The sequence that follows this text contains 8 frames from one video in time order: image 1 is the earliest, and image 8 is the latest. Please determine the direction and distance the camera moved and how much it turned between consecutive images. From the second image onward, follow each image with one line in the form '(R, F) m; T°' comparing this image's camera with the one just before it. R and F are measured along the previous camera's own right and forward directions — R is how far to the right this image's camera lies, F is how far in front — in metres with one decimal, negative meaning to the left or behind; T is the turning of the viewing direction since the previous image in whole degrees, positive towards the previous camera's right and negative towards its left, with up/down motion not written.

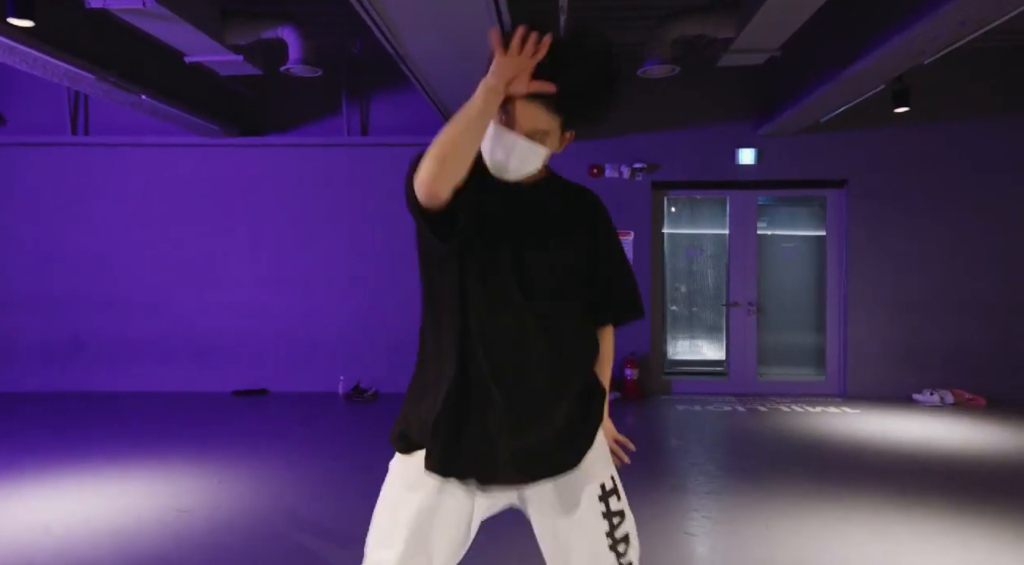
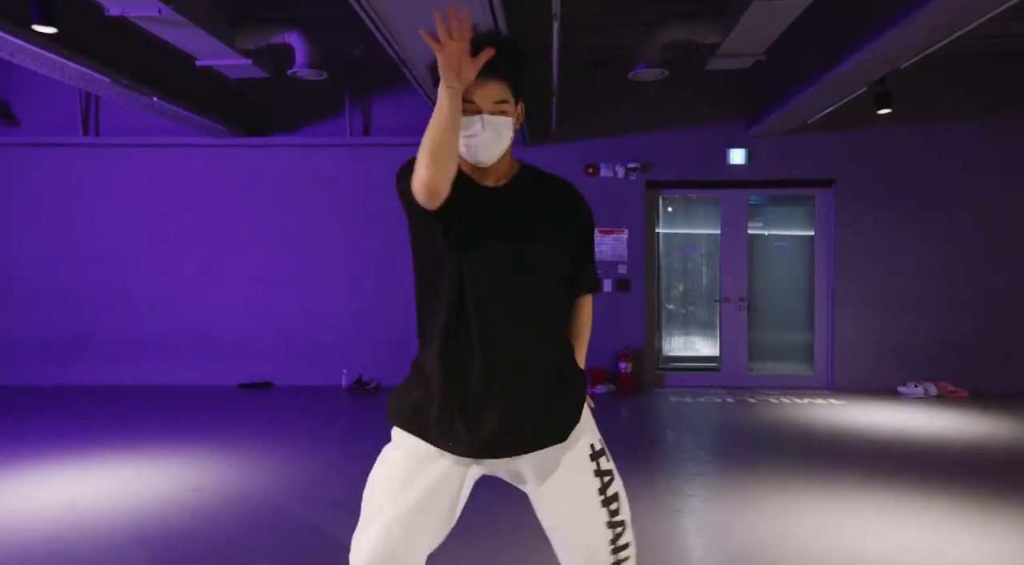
(0.0, -0.2) m; 0°
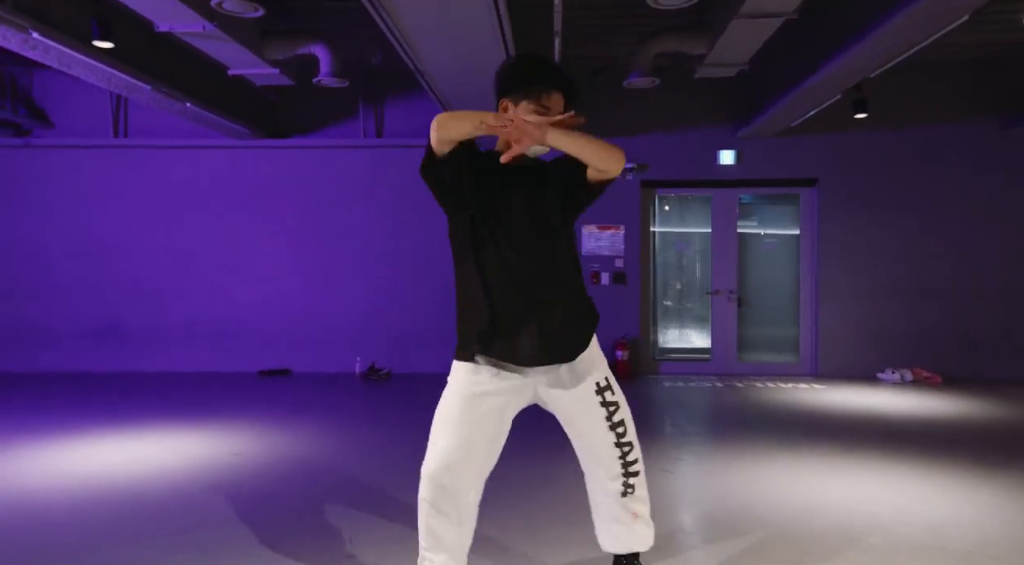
(0.0, -0.5) m; 0°
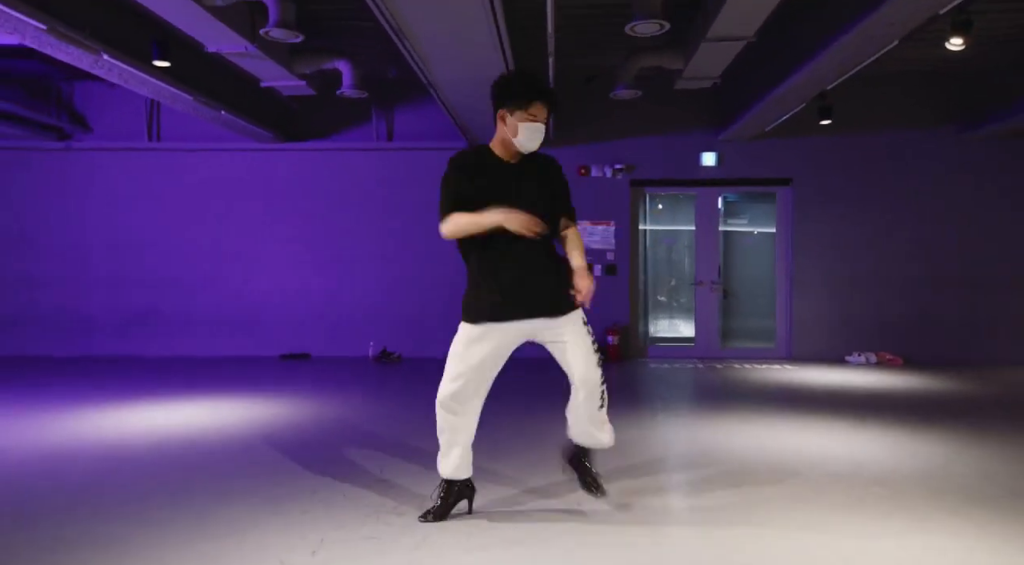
(0.0, -0.7) m; 0°
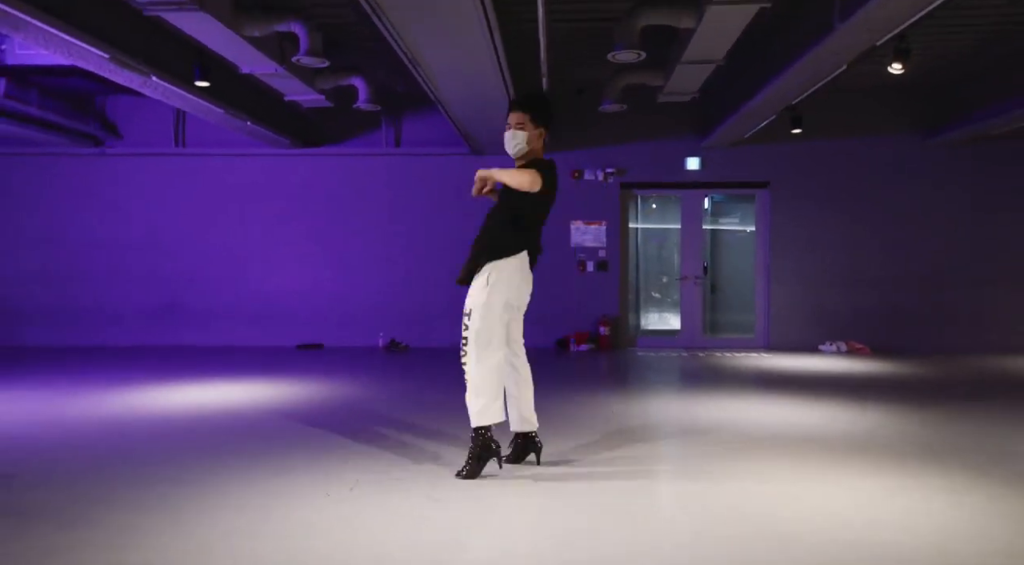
(0.0, -0.7) m; 0°
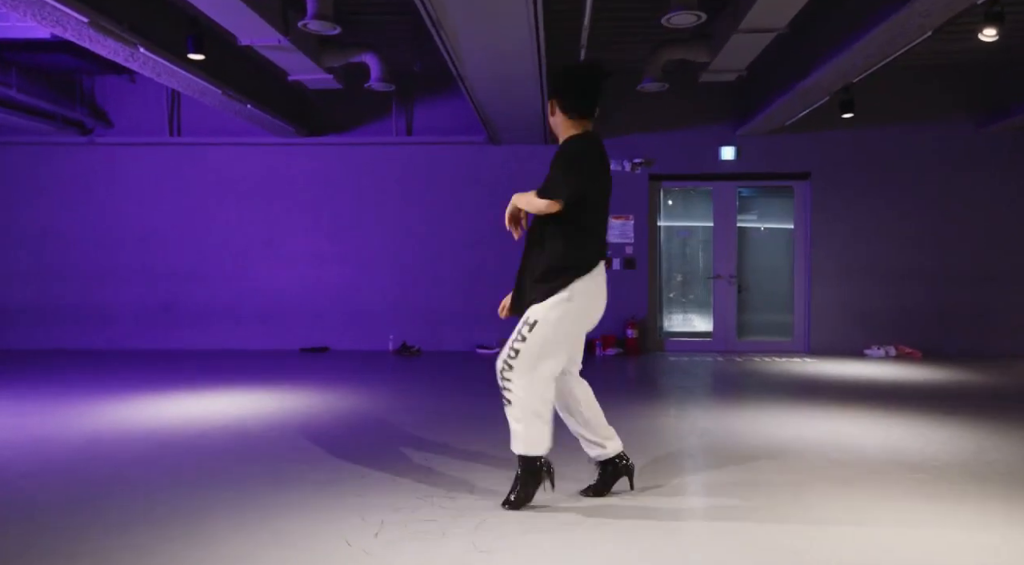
(-0.2, +0.6) m; 0°
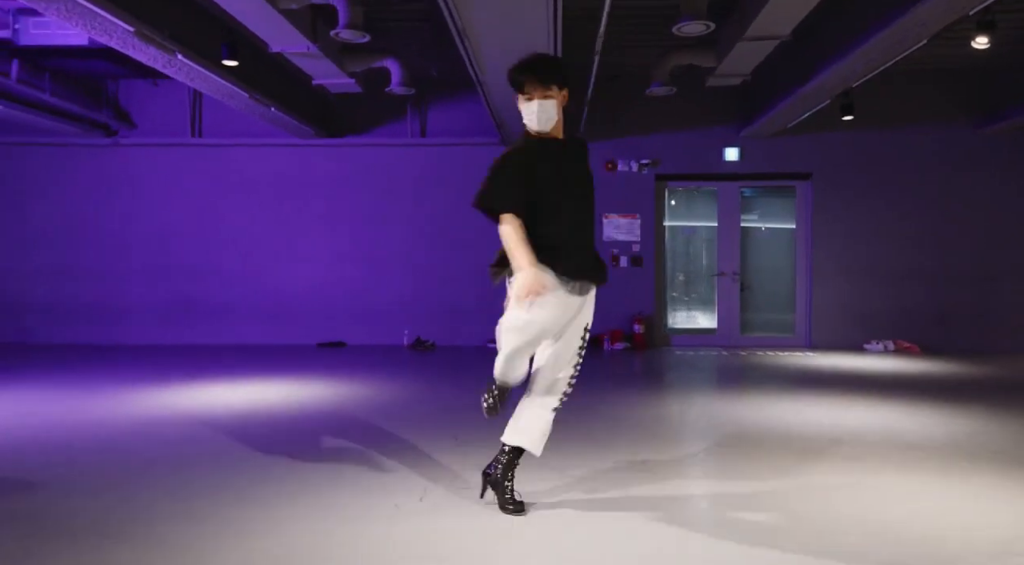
(-0.1, -0.3) m; 0°
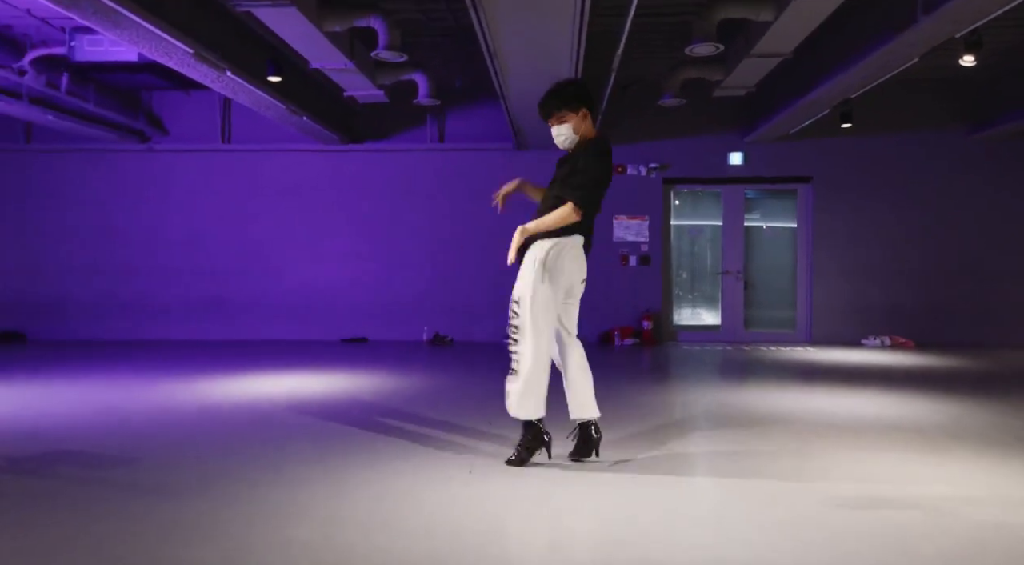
(-0.2, -0.4) m; 0°
